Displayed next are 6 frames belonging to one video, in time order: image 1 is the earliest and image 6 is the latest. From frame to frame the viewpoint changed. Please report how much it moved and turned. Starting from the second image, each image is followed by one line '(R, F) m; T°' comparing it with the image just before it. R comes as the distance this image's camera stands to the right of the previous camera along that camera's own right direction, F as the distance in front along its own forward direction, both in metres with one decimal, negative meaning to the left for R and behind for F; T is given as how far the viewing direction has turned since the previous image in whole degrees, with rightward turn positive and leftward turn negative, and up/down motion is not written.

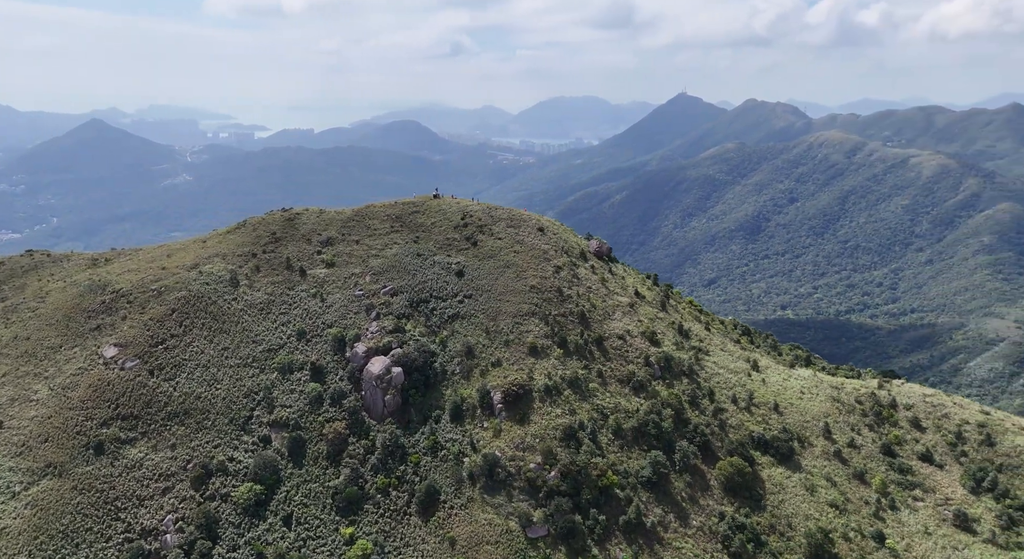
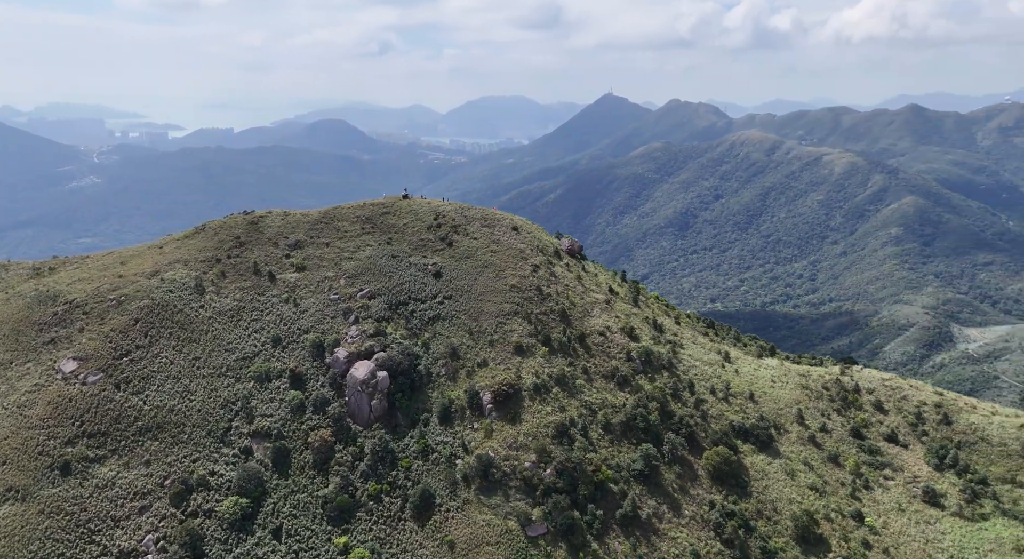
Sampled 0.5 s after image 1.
(-4.9, +0.2) m; +6°
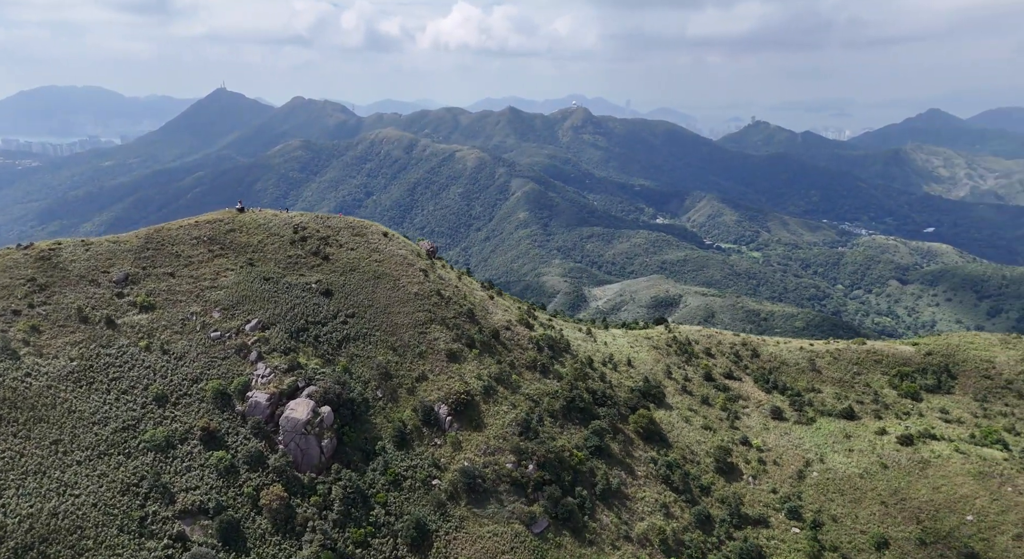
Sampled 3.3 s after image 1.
(-24.2, +6.6) m; +29°
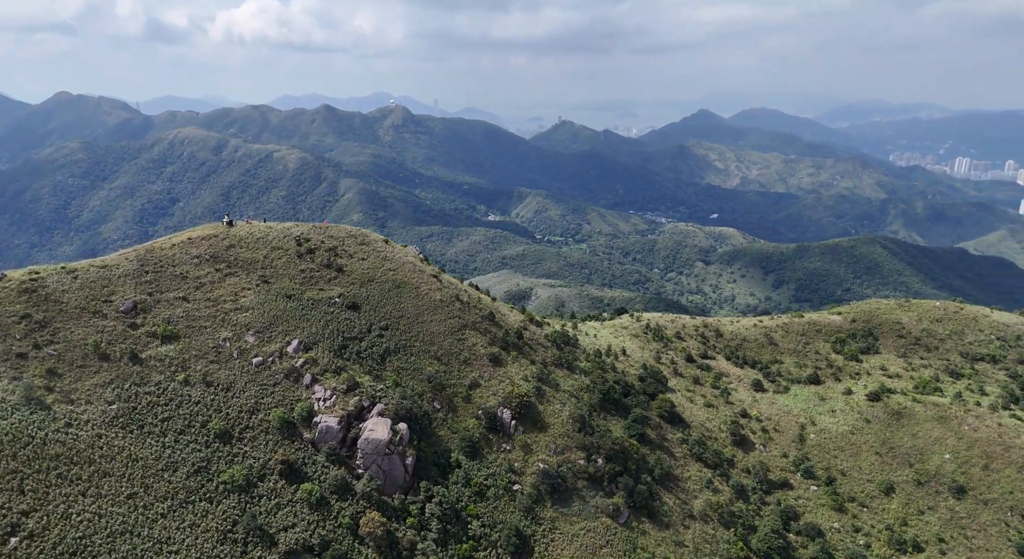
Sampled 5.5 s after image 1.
(-18.5, +2.1) m; +14°
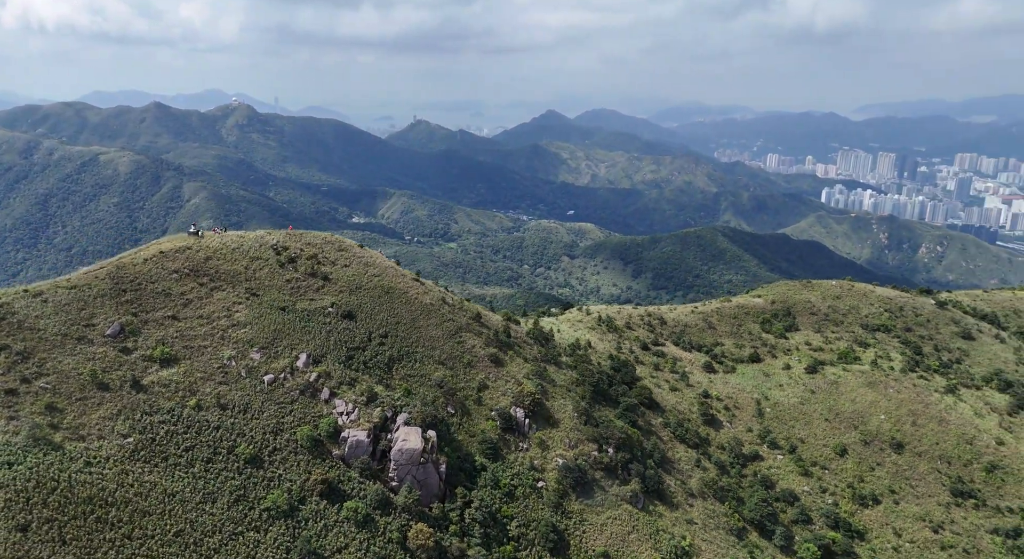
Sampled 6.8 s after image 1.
(-11.5, +0.8) m; +11°
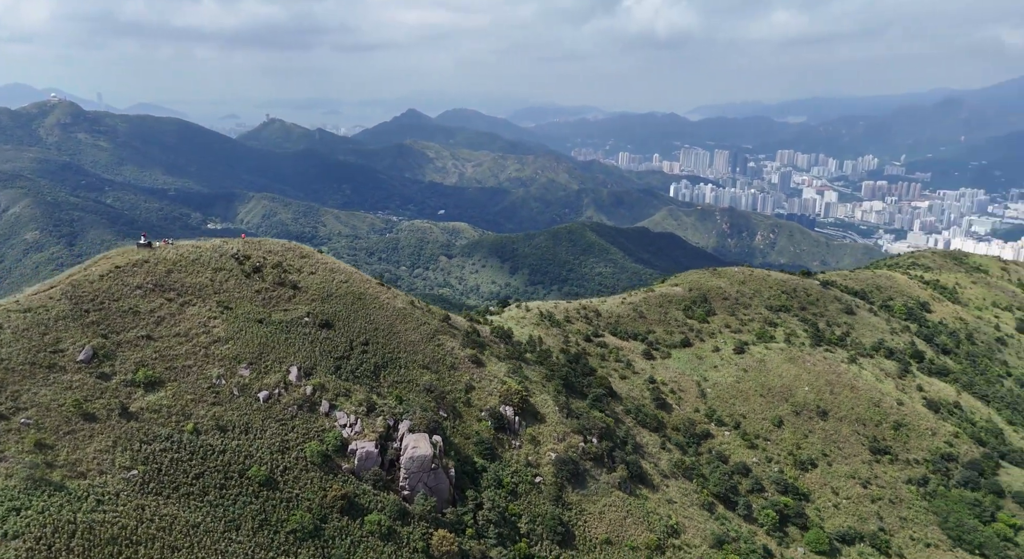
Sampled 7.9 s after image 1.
(-9.1, +0.5) m; +10°
